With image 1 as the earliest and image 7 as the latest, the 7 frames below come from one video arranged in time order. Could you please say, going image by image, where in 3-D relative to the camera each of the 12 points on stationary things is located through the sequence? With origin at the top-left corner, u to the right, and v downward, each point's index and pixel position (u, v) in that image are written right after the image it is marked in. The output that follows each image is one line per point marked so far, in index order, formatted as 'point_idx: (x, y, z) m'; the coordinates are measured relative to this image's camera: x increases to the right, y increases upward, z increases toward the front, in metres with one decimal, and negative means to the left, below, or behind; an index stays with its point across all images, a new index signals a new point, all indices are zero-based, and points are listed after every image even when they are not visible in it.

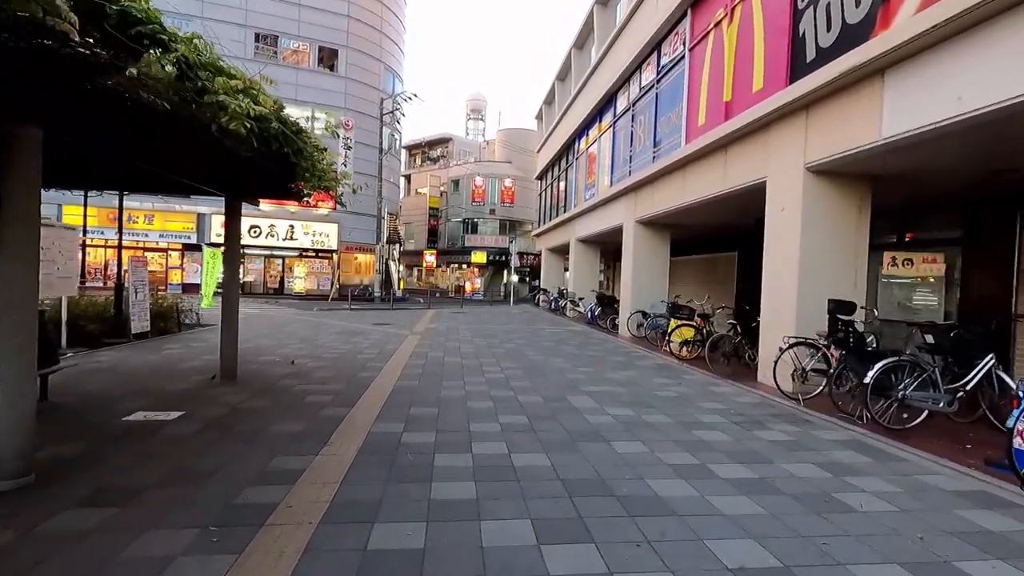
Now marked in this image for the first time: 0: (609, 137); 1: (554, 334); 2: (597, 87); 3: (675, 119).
0: (+3.2, +4.9, +17.5) m
1: (+1.1, -1.3, +14.3) m
2: (+3.0, +7.1, +19.1) m
3: (+3.7, +3.8, +12.0) m
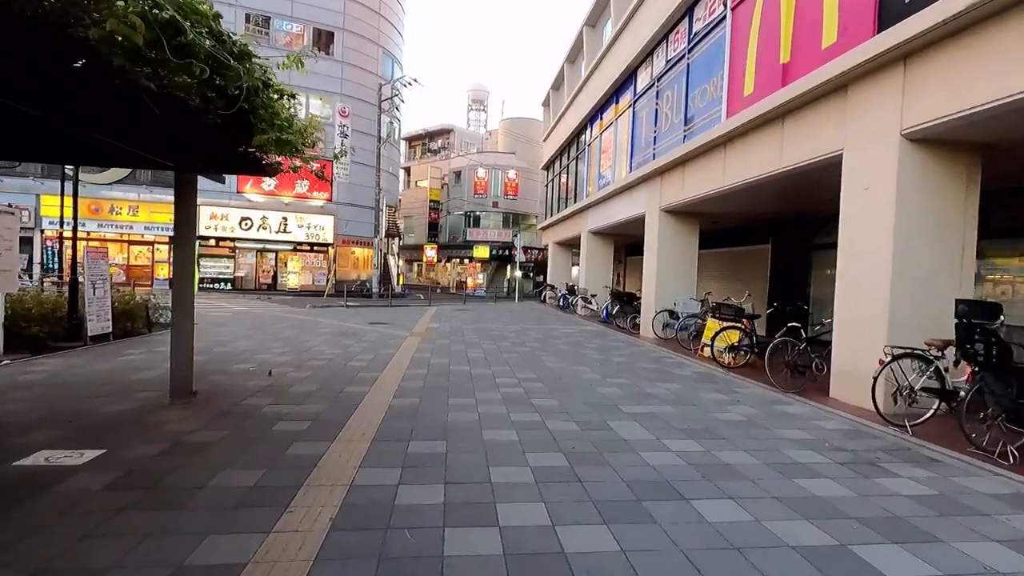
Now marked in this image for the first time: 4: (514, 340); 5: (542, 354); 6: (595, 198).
0: (+3.4, +5.1, +16.0) m
1: (+1.4, -1.2, +12.9) m
2: (+3.3, +7.2, +17.5) m
3: (+4.0, +3.9, +10.5) m
4: (+0.1, -1.2, +12.0) m
5: (+0.6, -1.2, +10.1) m
6: (+2.9, +3.1, +18.8) m
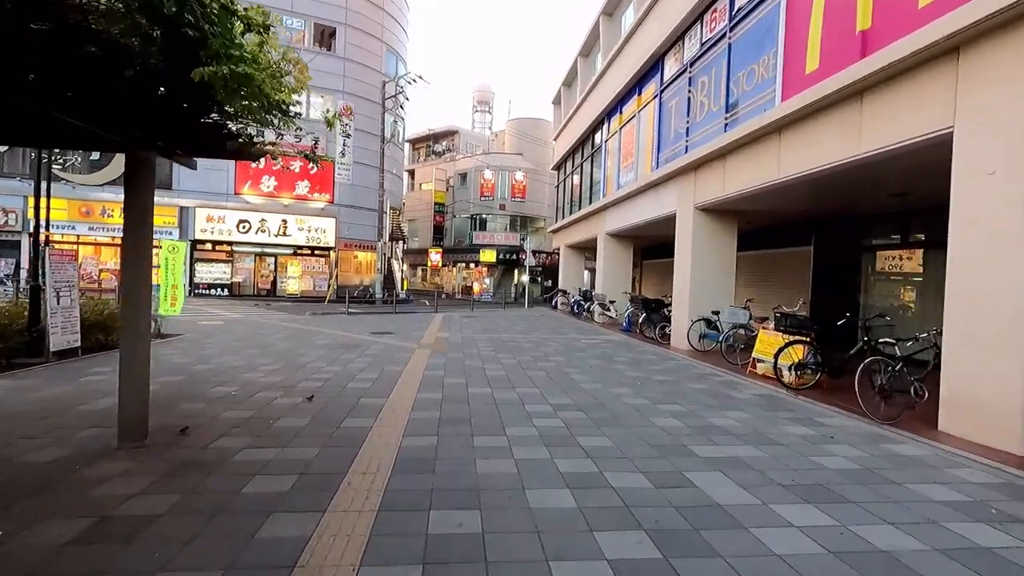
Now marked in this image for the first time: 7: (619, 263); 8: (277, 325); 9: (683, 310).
0: (+3.8, +4.9, +14.8) m
1: (+1.8, -1.3, +11.6) m
2: (+3.7, +7.1, +16.3) m
3: (+4.3, +3.8, +9.3) m
4: (+0.5, -1.3, +10.7) m
5: (+1.0, -1.4, +8.8) m
6: (+3.3, +2.9, +17.5) m
7: (+3.8, +0.9, +19.0) m
8: (-6.7, -1.1, +15.3) m
9: (+3.8, -0.5, +12.1) m
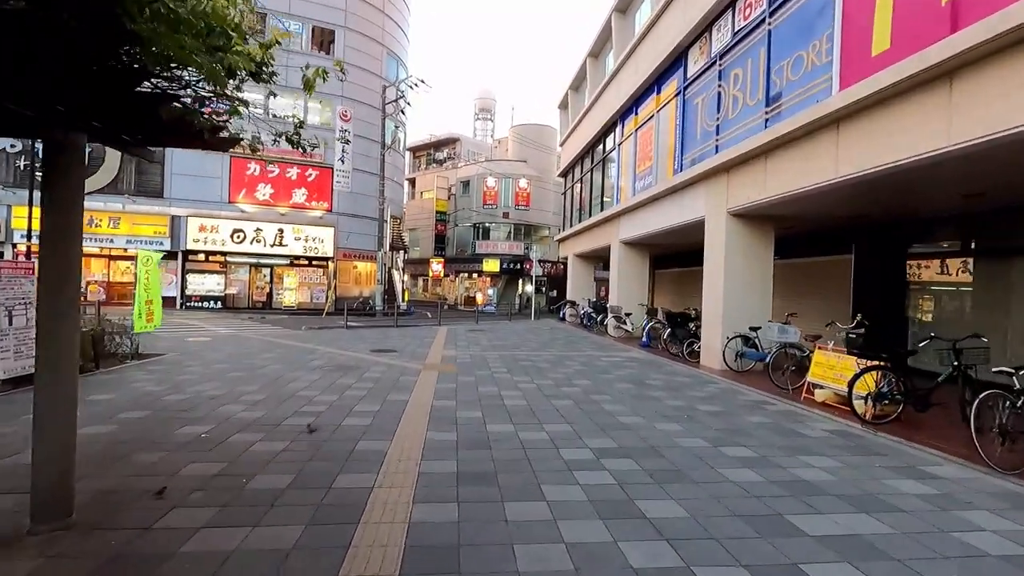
0: (+4.1, +4.6, +13.8) m
1: (+2.1, -1.6, +10.5) m
2: (+3.9, +6.7, +15.4) m
3: (+4.6, +3.5, +8.2) m
4: (+0.8, -1.6, +9.6) m
5: (+1.3, -1.6, +7.7) m
6: (+3.6, +2.6, +16.5) m
7: (+4.1, +0.5, +17.9) m
8: (-6.4, -1.4, +14.1) m
9: (+4.1, -0.8, +11.0) m
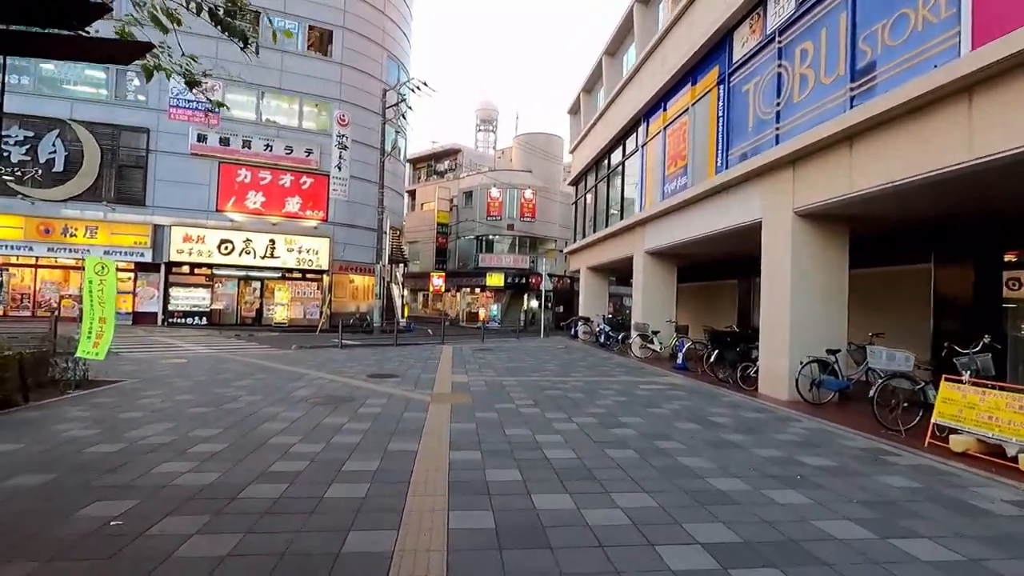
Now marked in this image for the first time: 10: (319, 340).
0: (+4.5, +4.2, +12.2) m
1: (+2.5, -1.8, +8.7) m
2: (+4.4, +6.3, +13.8) m
3: (+5.1, +3.4, +6.6) m
4: (+1.2, -1.8, +7.8) m
5: (+1.7, -1.7, +5.9) m
6: (+4.0, +2.2, +14.8) m
7: (+4.5, 0.0, +16.1) m
8: (-6.0, -1.7, +12.3) m
9: (+4.6, -1.0, +9.2) m
10: (-7.2, -1.9, +19.8) m
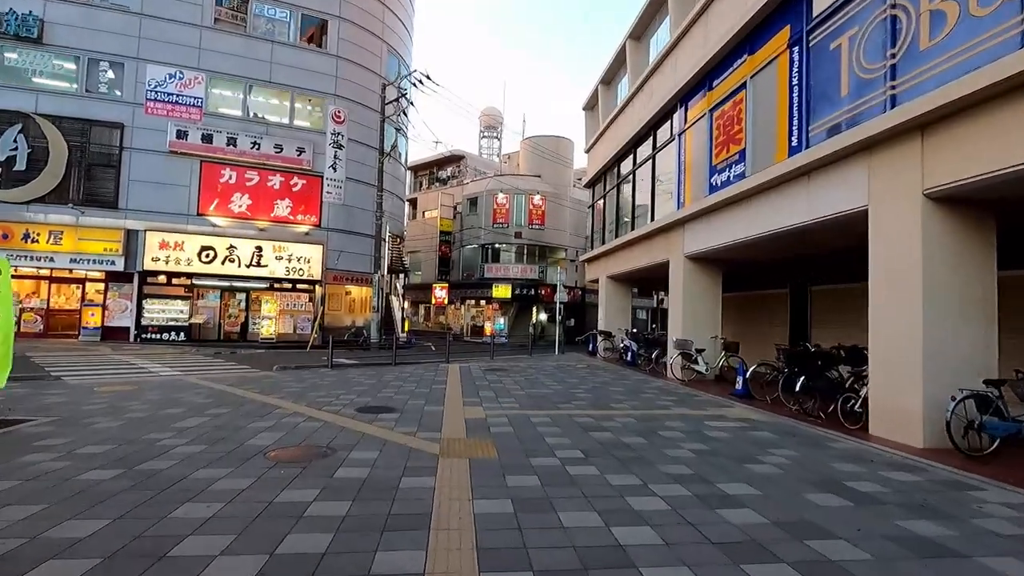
0: (+5.0, +4.1, +10.0) m
1: (+3.0, -1.9, +6.4) m
2: (+4.8, +6.1, +11.7) m
3: (+5.5, +3.3, +4.4) m
4: (+1.6, -1.8, +5.4) m
5: (+2.1, -1.8, +3.6) m
6: (+4.5, +1.9, +12.6) m
7: (+5.0, -0.3, +13.8) m
8: (-5.6, -1.9, +10.0) m
9: (+5.0, -1.1, +6.9) m
10: (-6.7, -2.3, +17.5) m
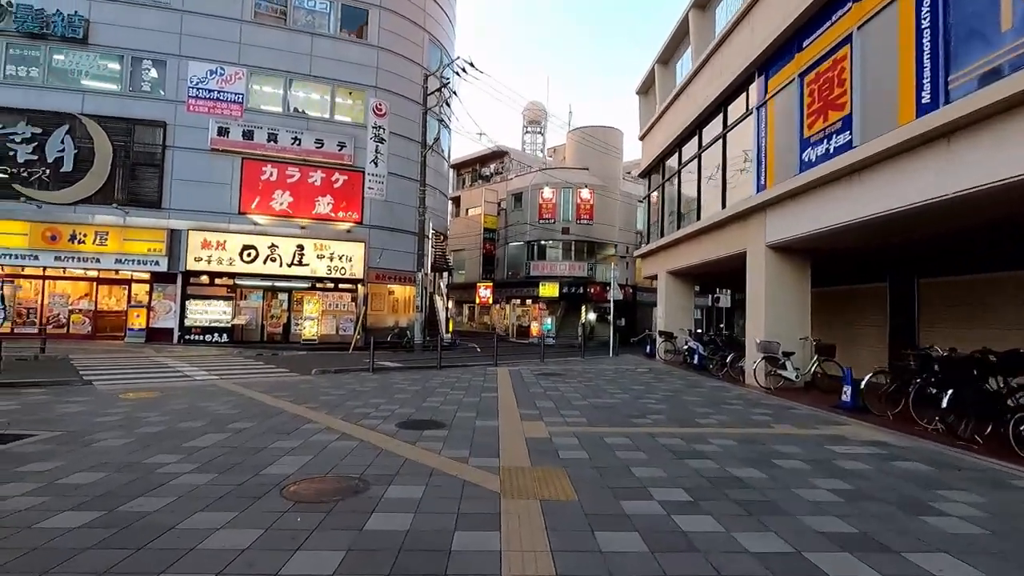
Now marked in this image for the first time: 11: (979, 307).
0: (+5.9, +4.2, +8.2) m
1: (+3.7, -1.8, +4.7) m
2: (+5.9, +6.3, +9.9) m
3: (+6.0, +3.5, +2.6) m
4: (+2.3, -1.7, +3.9) m
5: (+2.7, -1.6, +2.0) m
6: (+5.6, +2.1, +10.8) m
7: (+6.2, -0.1, +12.0) m
8: (-4.5, -1.9, +9.0) m
9: (+5.8, -1.0, +5.1) m
10: (-5.1, -2.3, +16.6) m
11: (+8.8, -0.3, +10.1) m
